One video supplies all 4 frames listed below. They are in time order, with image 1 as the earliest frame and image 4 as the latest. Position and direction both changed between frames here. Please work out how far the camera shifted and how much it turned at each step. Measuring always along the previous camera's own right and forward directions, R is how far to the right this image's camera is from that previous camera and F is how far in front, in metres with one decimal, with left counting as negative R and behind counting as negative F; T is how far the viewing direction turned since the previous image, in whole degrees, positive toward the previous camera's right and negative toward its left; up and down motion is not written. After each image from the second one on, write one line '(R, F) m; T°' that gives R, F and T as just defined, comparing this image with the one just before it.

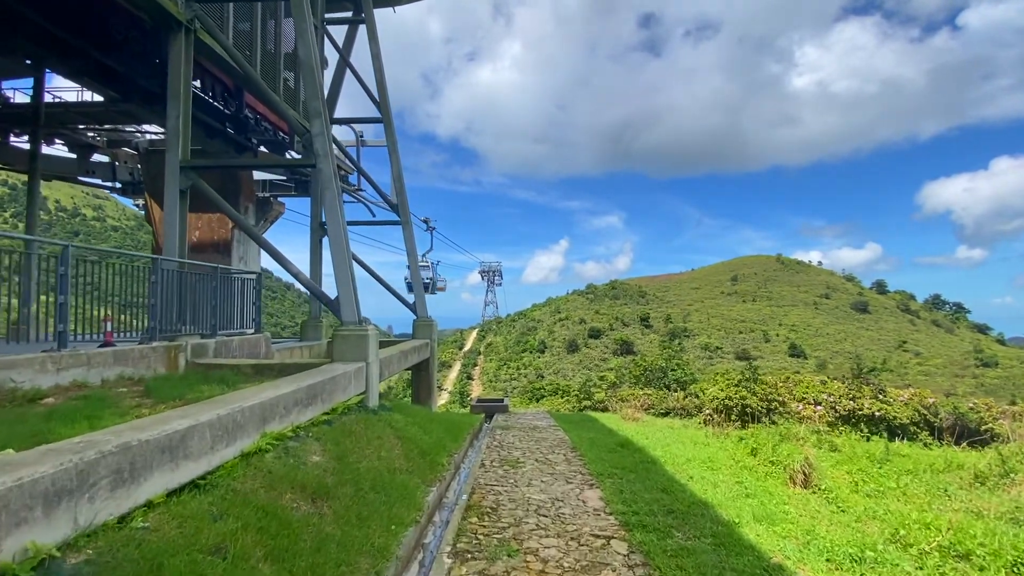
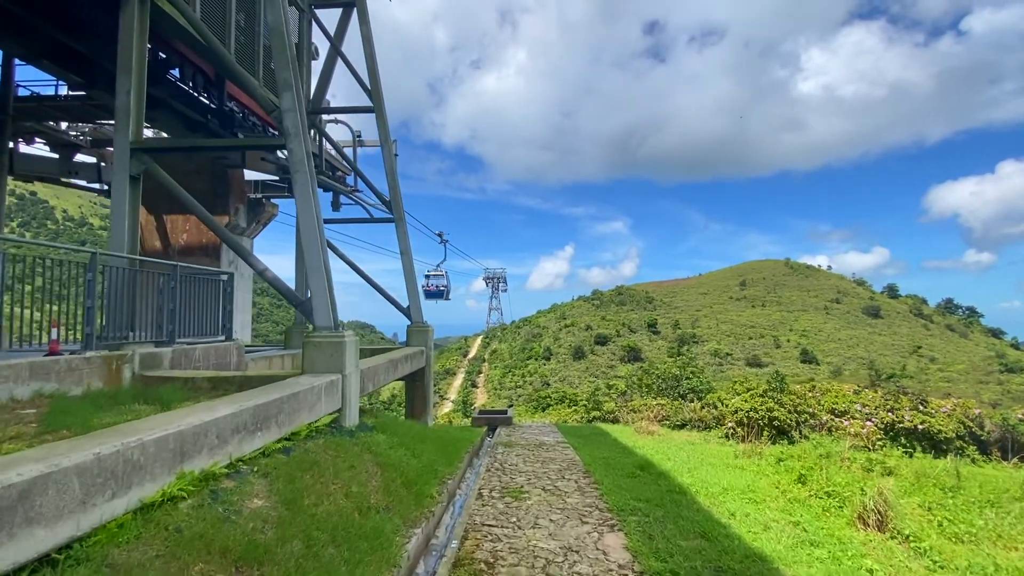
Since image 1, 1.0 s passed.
(0.0, +1.0) m; -1°
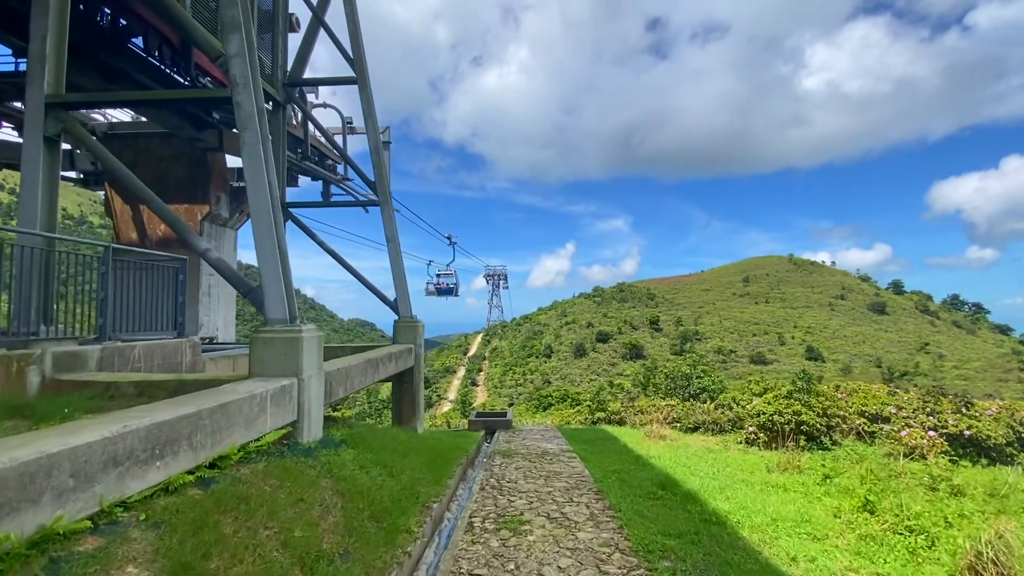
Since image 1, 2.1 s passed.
(0.0, +1.0) m; 0°
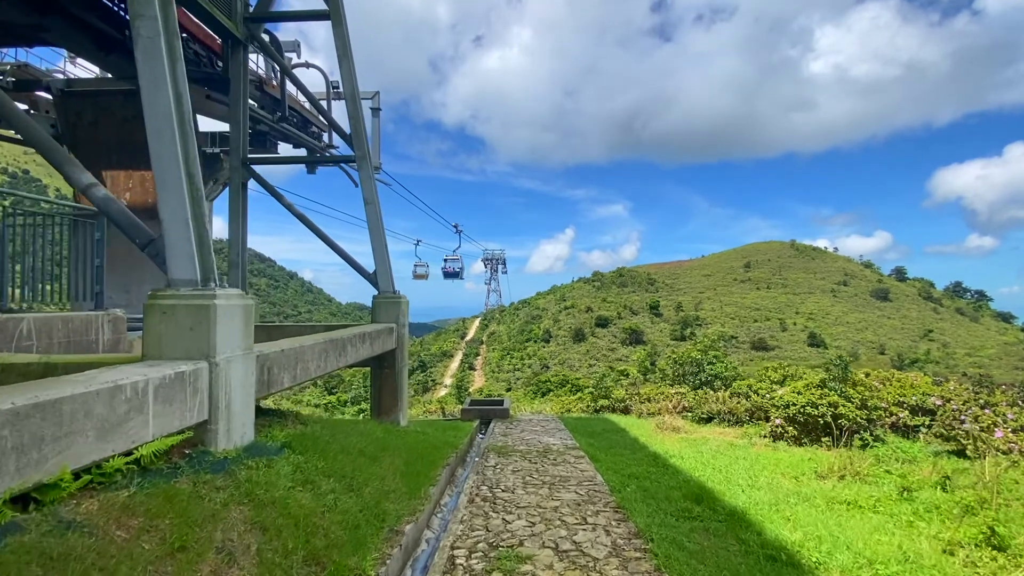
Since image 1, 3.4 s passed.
(0.0, +1.2) m; 0°
